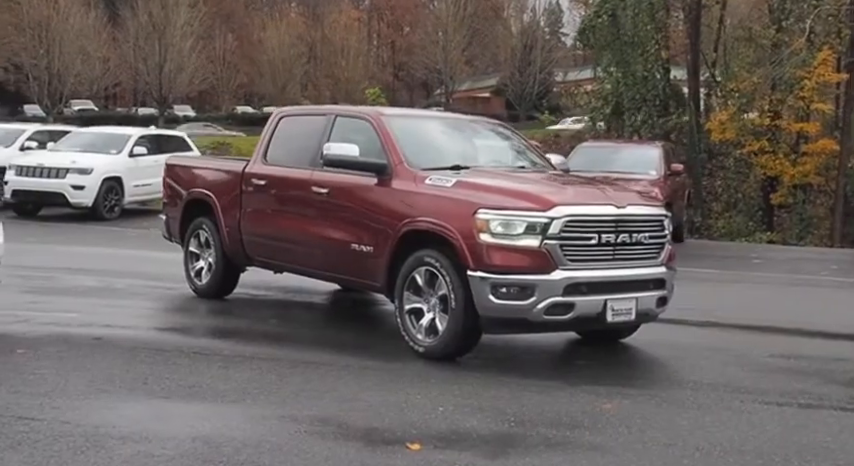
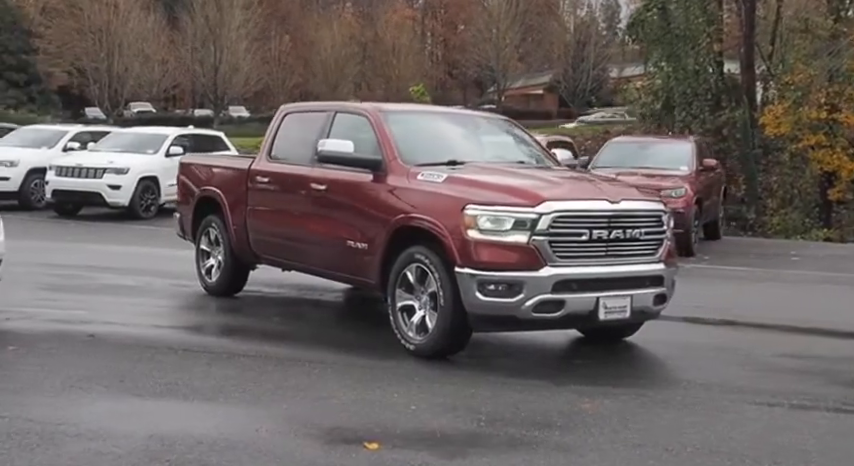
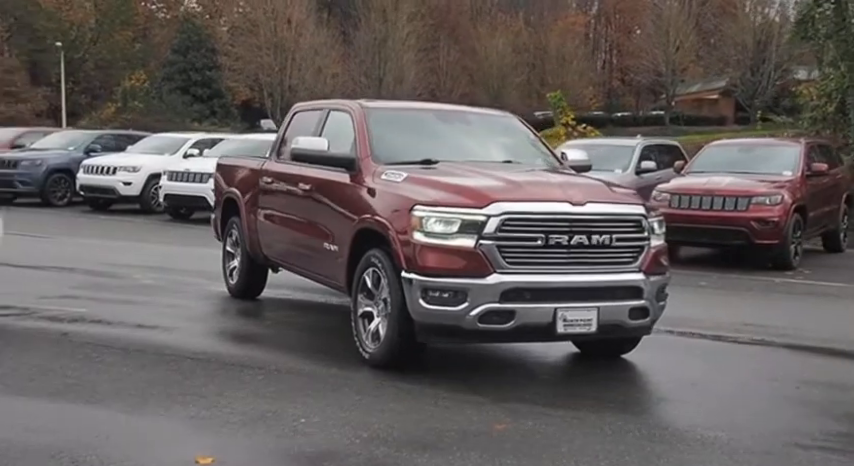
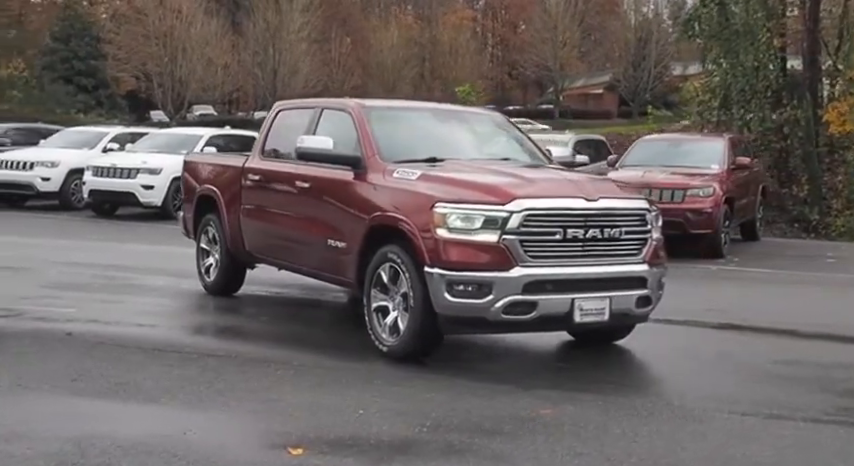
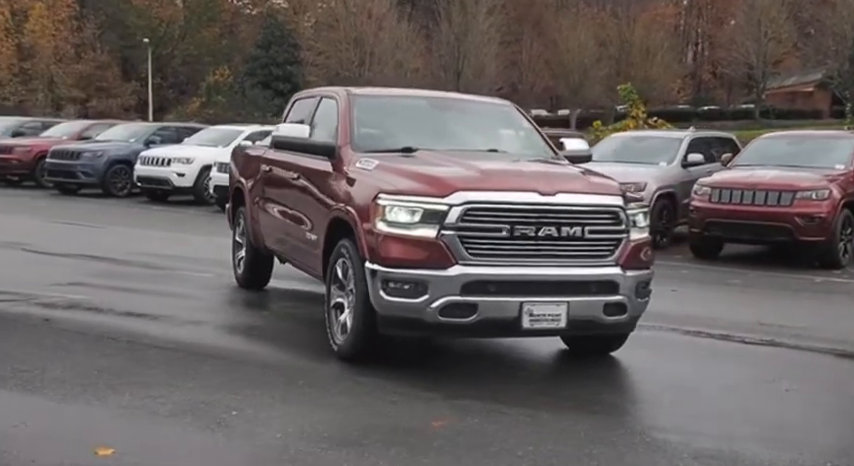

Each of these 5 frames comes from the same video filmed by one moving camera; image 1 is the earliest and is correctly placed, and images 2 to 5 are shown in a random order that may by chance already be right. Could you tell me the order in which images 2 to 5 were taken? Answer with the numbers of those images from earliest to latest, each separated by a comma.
2, 4, 3, 5
